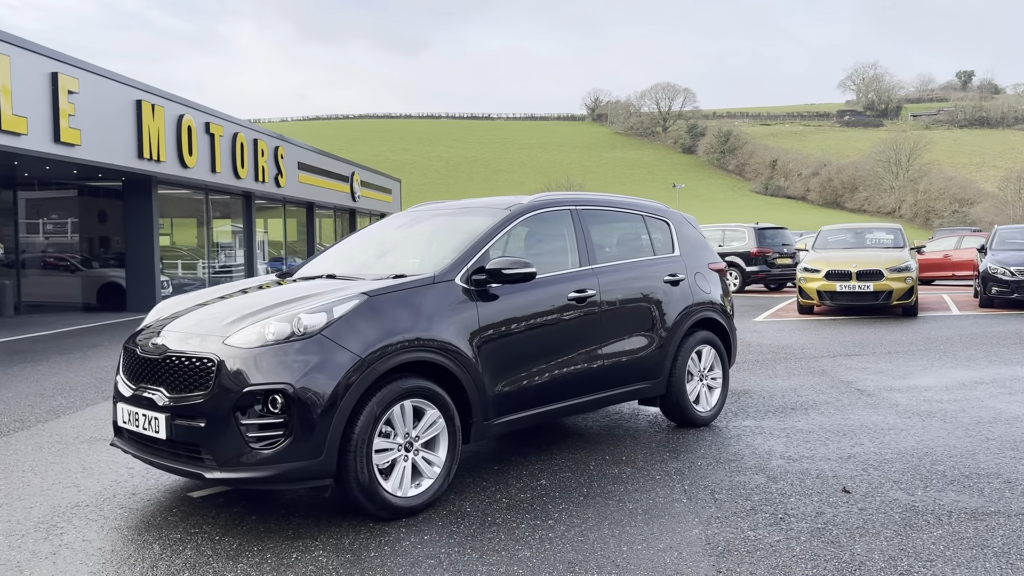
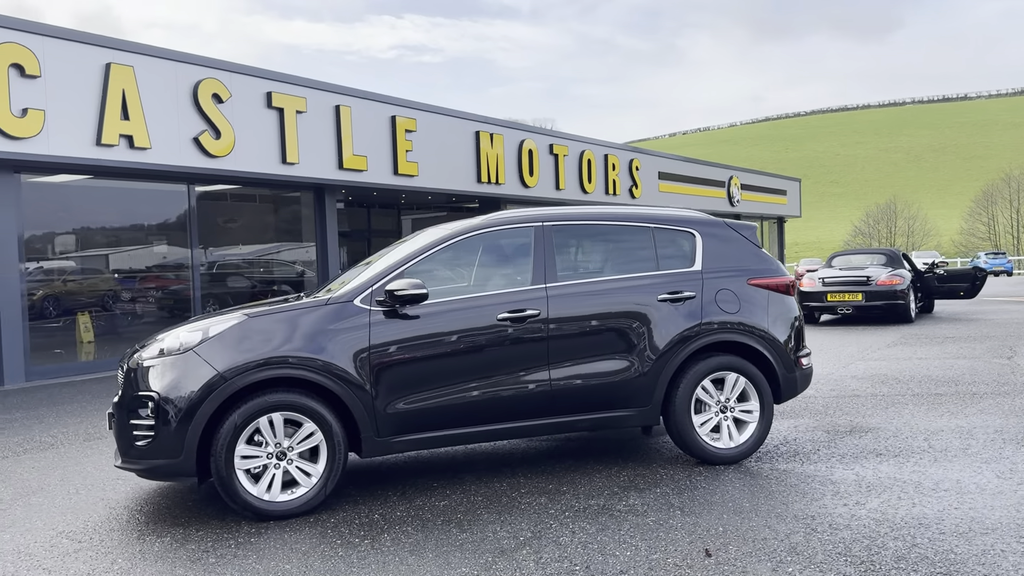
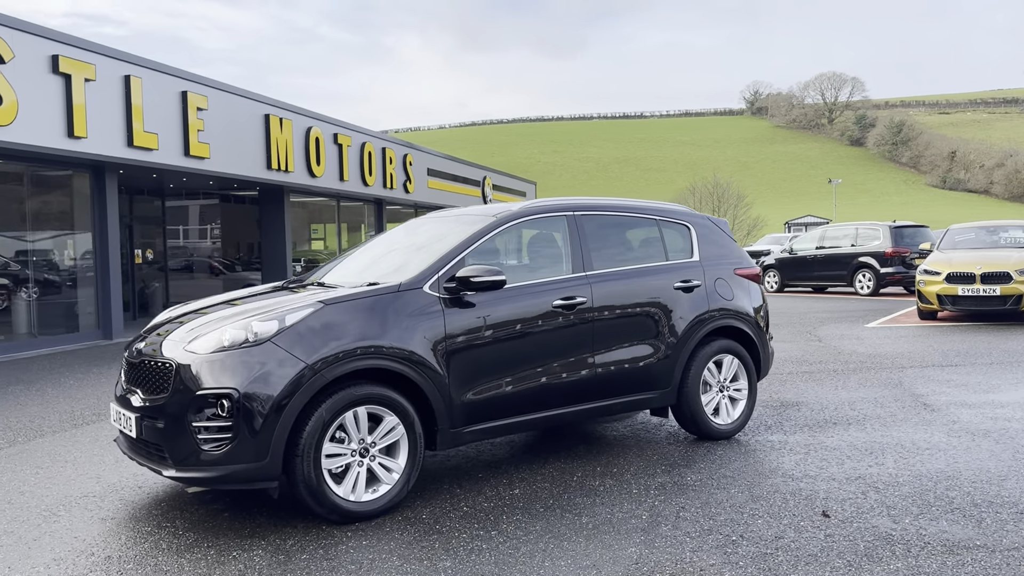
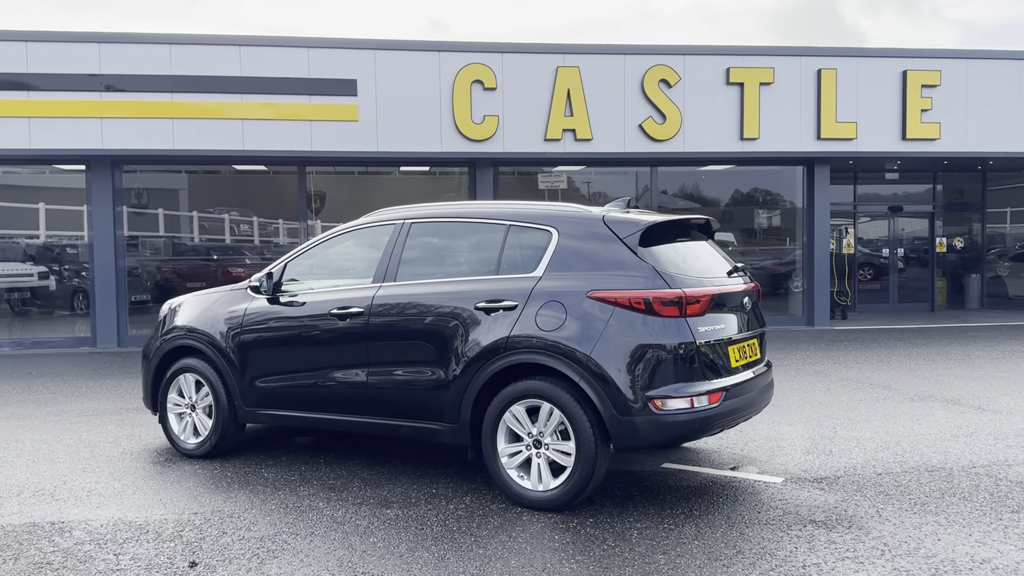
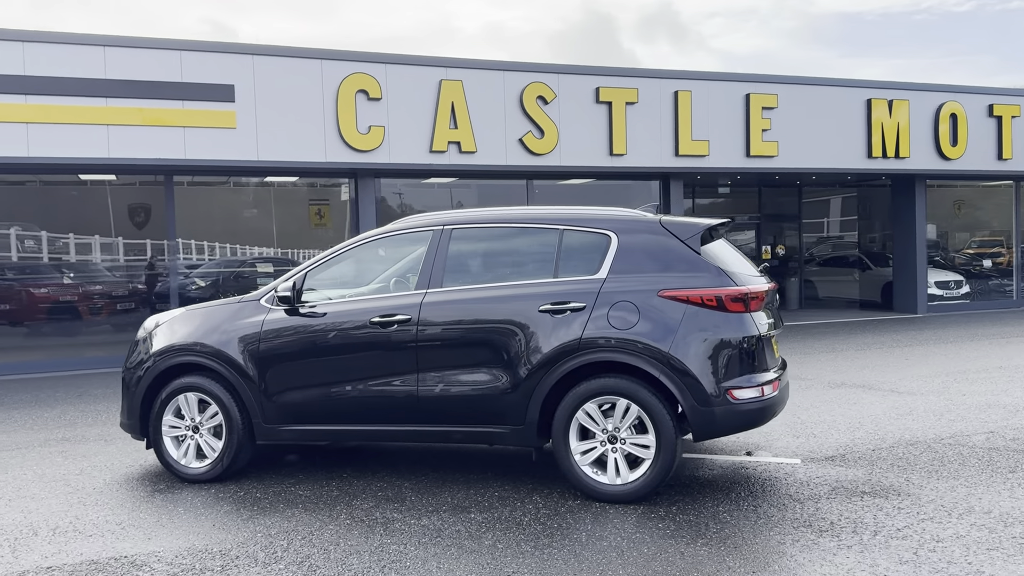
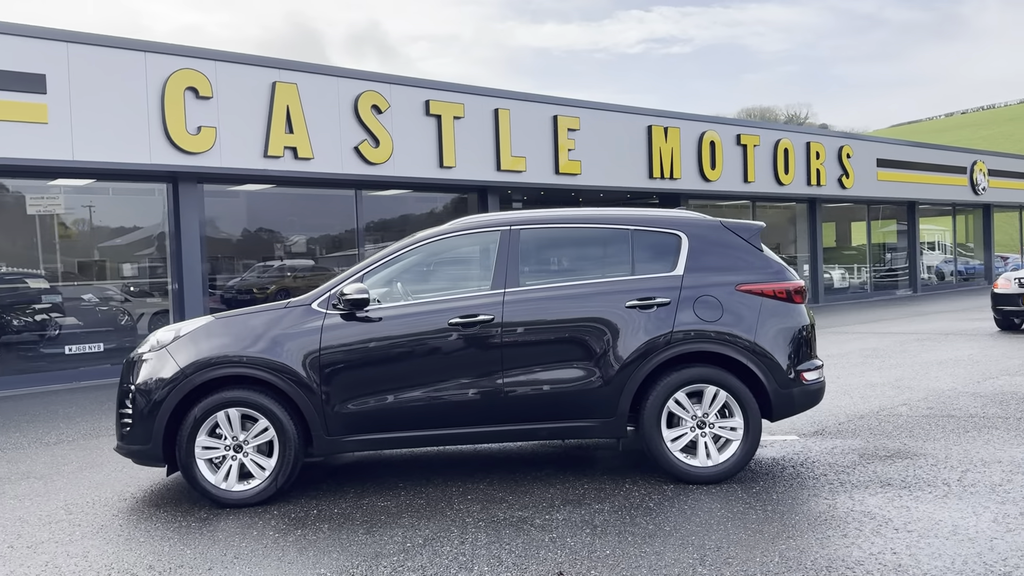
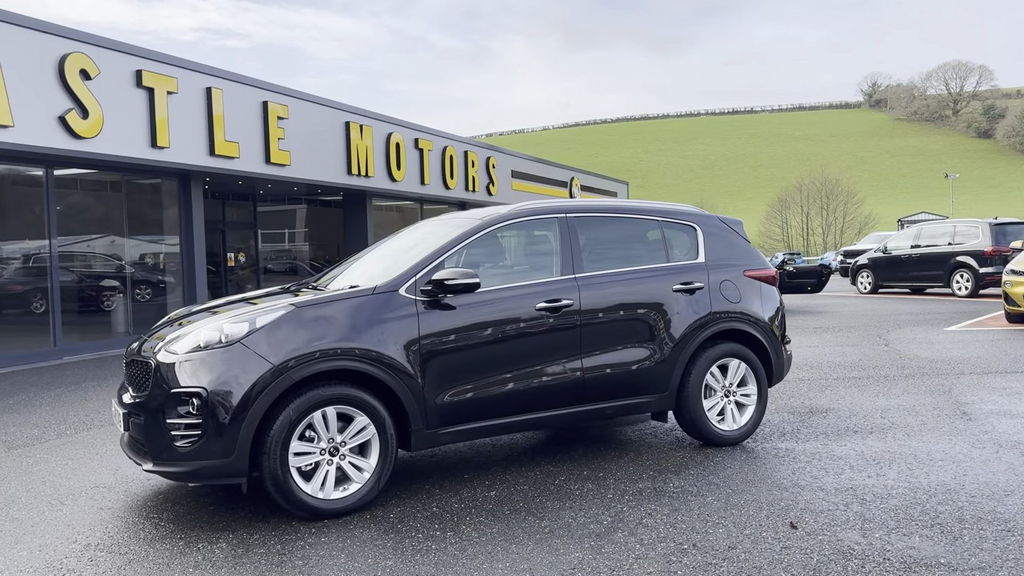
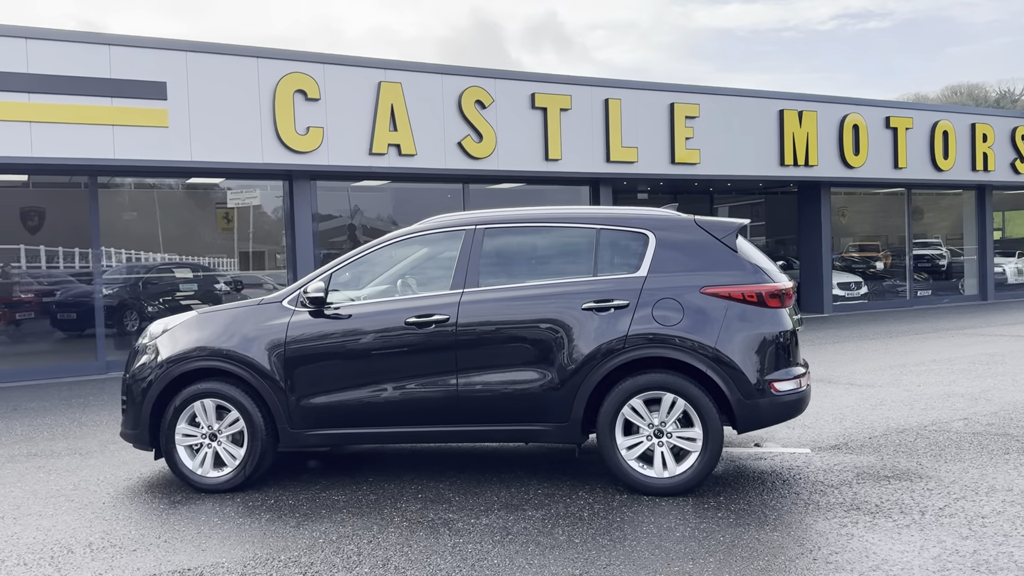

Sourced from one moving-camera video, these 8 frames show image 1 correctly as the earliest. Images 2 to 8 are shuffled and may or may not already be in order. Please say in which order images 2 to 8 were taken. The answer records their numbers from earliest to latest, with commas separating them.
3, 7, 2, 6, 8, 5, 4
